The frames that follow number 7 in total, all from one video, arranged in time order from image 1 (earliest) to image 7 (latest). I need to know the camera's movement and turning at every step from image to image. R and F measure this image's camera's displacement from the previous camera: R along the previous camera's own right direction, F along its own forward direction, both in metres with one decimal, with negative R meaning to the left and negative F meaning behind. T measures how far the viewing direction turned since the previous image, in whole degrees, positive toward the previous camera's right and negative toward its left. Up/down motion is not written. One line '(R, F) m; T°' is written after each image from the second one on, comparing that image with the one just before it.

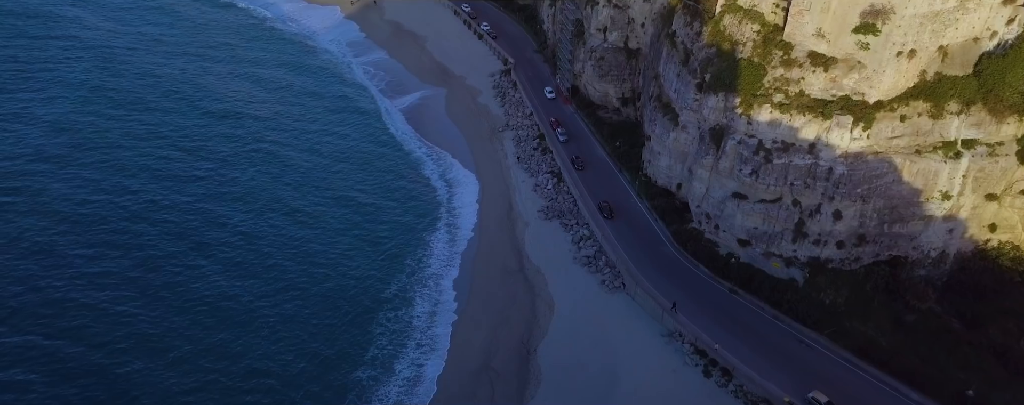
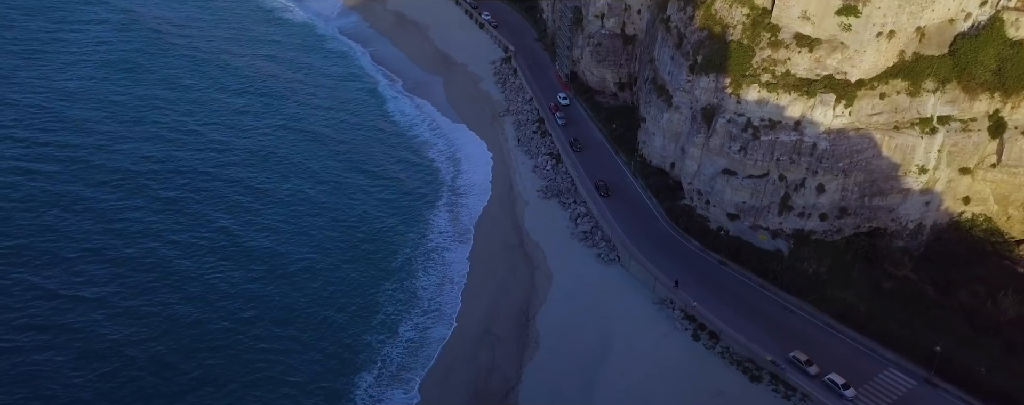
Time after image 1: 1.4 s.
(+1.0, -2.9) m; -1°
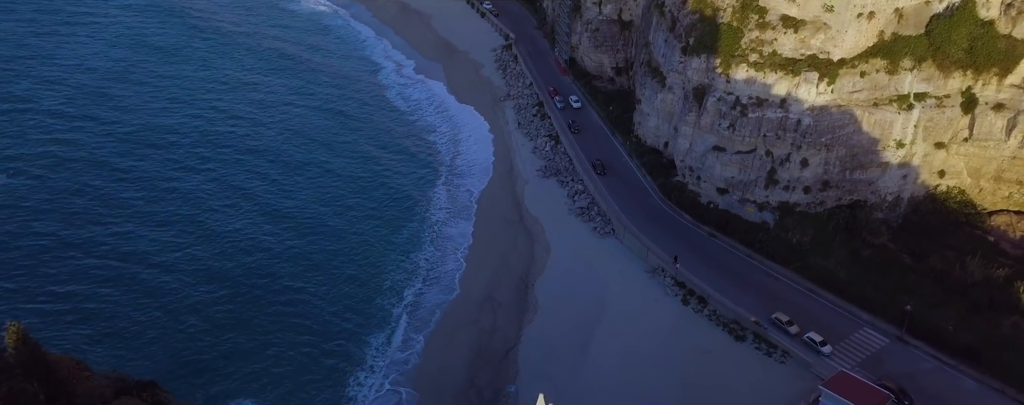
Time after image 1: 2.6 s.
(0.0, -2.8) m; 0°
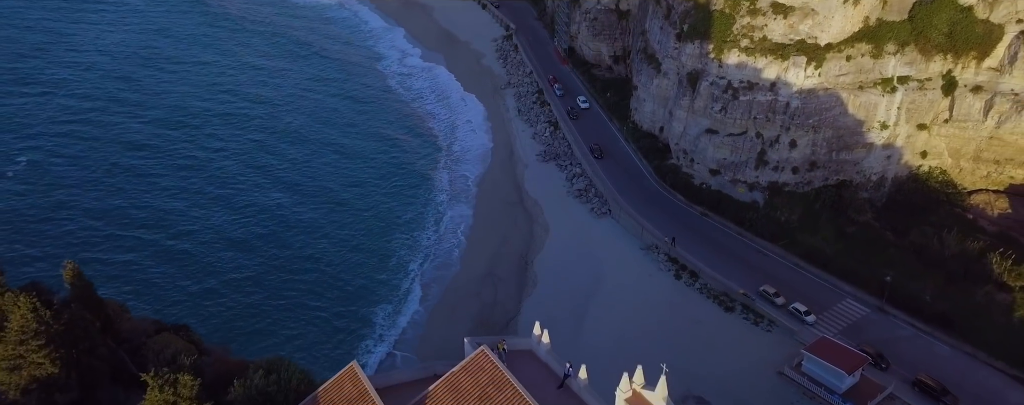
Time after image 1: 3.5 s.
(0.0, -2.3) m; 0°
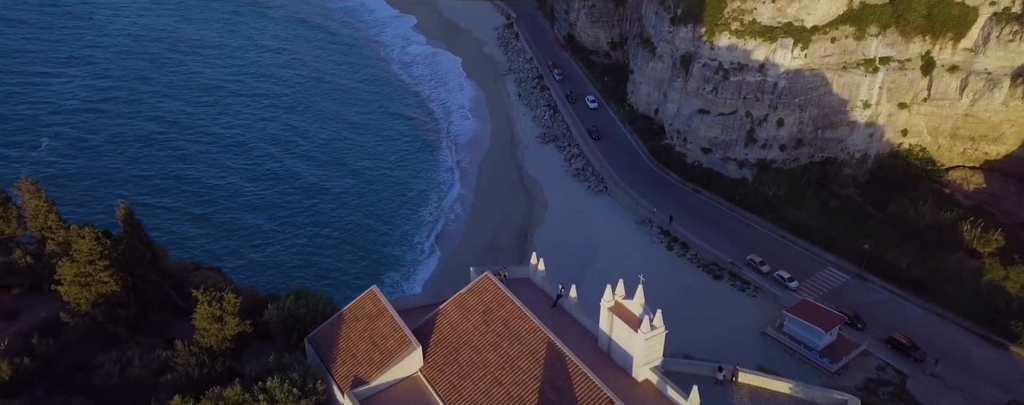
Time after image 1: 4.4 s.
(0.0, -2.8) m; 0°
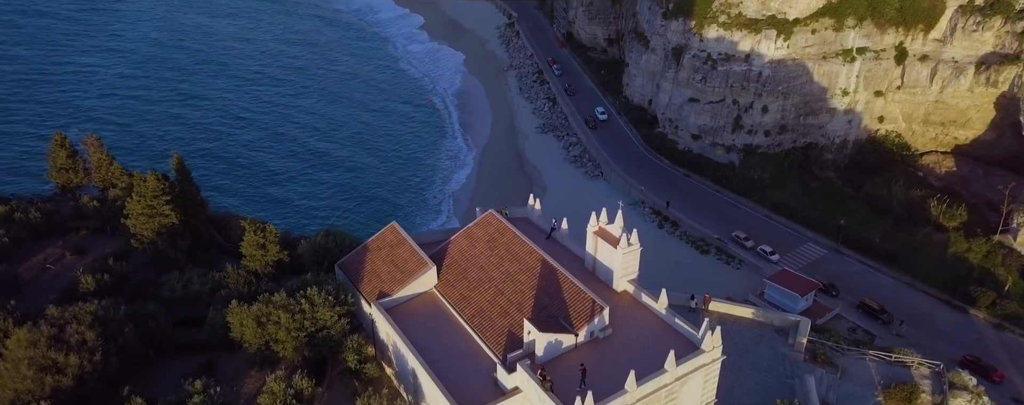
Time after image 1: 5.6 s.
(0.0, -3.8) m; 0°
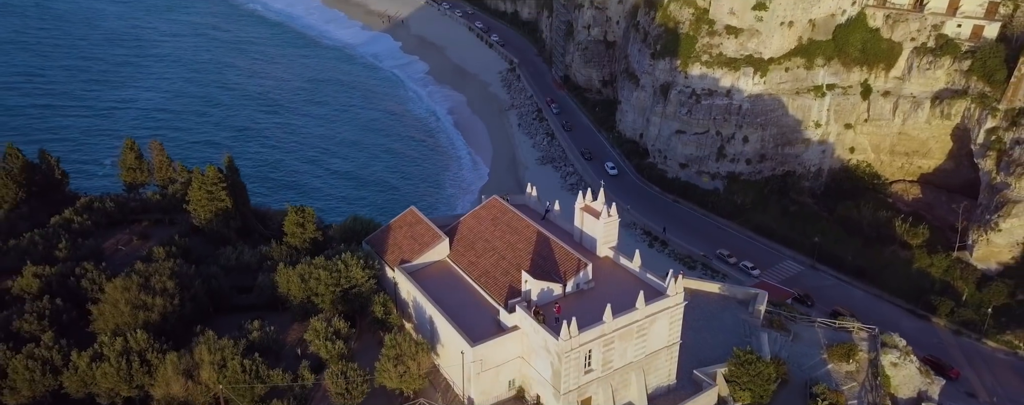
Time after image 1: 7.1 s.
(-0.1, -4.7) m; 0°
